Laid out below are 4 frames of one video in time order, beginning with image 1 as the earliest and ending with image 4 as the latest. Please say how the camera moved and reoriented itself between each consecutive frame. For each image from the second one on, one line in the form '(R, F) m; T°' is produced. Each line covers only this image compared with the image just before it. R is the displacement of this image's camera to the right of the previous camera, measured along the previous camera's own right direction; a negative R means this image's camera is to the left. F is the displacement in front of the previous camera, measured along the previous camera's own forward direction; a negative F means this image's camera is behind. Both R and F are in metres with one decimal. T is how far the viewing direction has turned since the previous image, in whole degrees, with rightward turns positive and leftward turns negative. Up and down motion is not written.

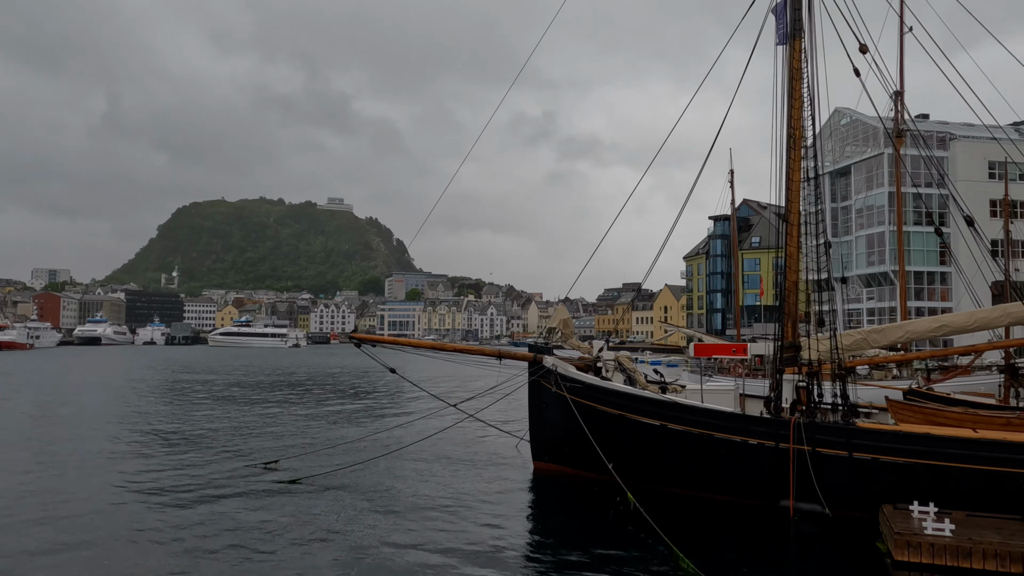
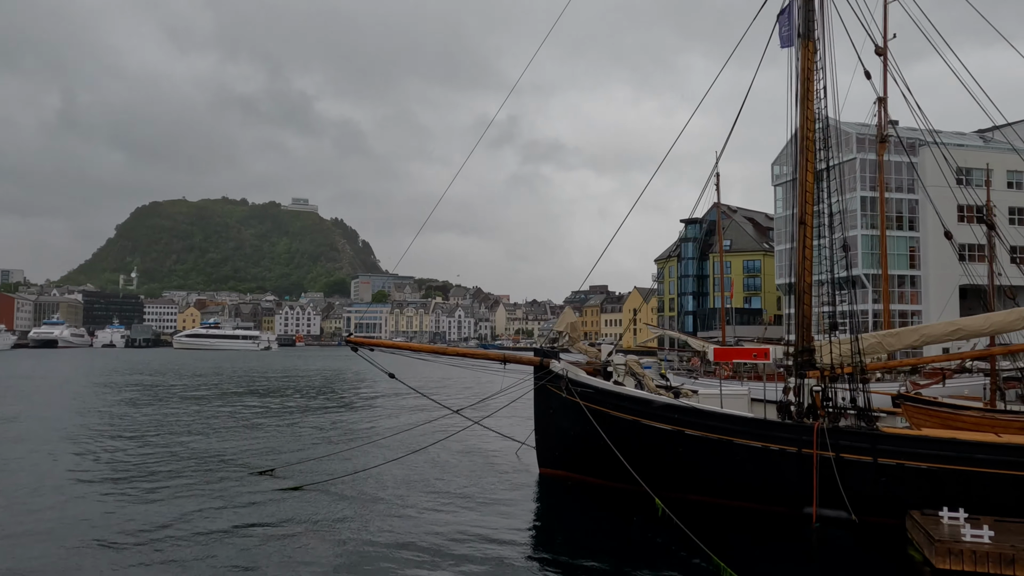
(-0.7, +0.4) m; +3°
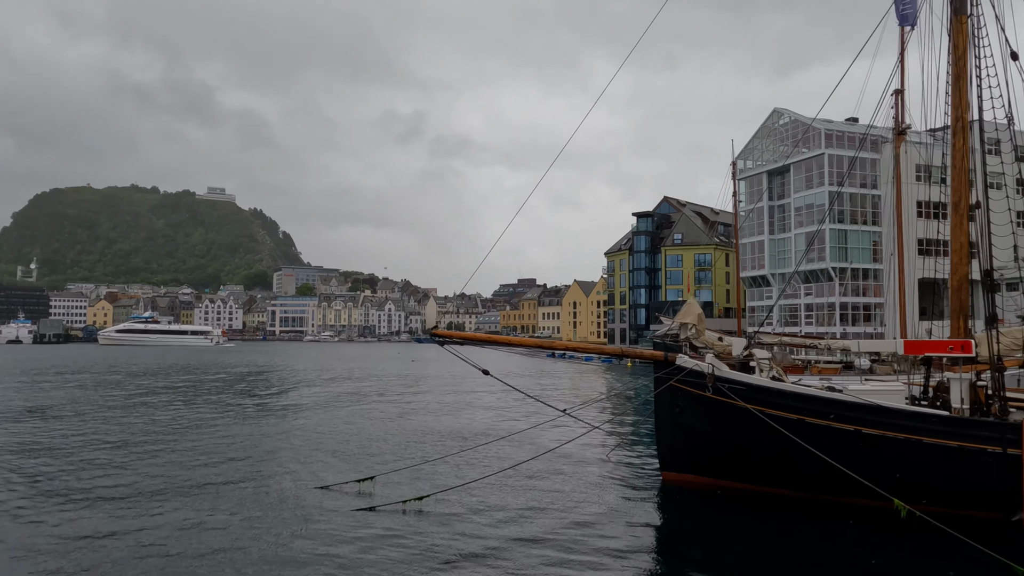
(-3.4, +1.6) m; +6°
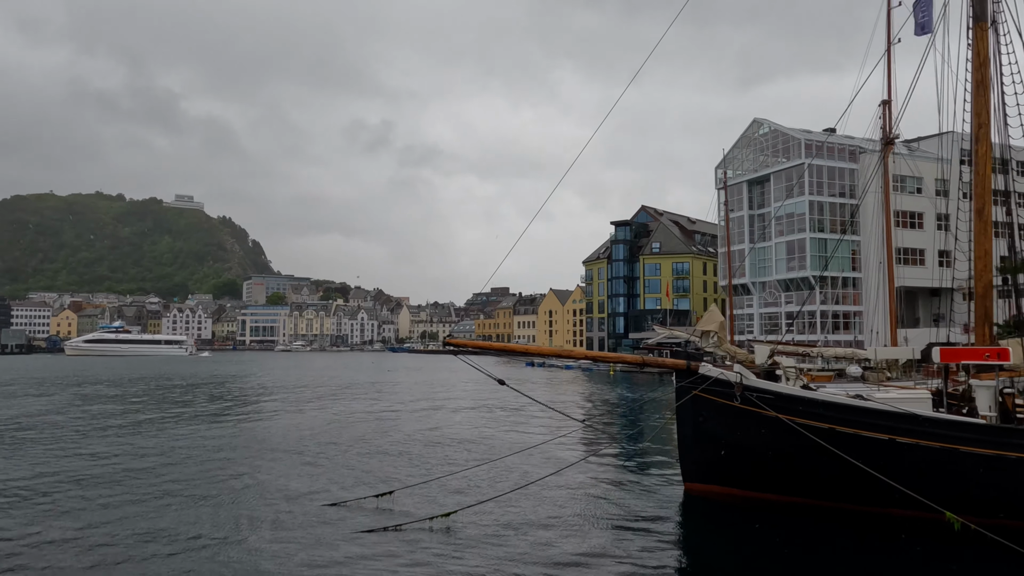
(-0.8, +0.4) m; +2°
